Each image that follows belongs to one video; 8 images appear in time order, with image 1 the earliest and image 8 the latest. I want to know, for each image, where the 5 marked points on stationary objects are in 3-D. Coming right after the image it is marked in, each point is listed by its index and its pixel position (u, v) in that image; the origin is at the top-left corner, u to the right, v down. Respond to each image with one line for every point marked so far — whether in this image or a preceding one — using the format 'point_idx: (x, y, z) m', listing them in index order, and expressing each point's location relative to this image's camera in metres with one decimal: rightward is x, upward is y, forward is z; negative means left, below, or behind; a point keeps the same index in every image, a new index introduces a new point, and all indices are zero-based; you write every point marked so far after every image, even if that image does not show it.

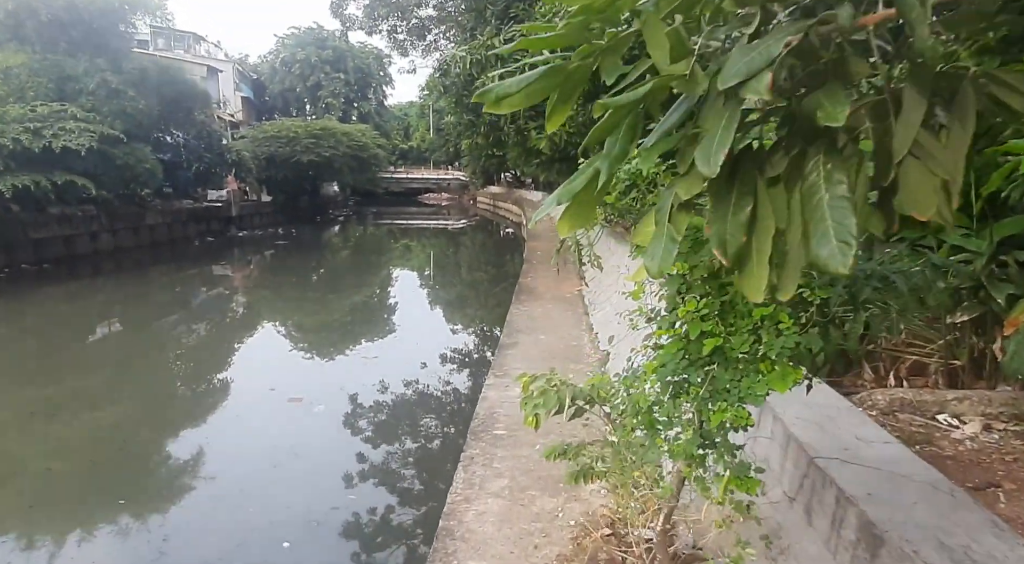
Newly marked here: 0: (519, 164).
0: (+0.2, +2.6, +13.7) m
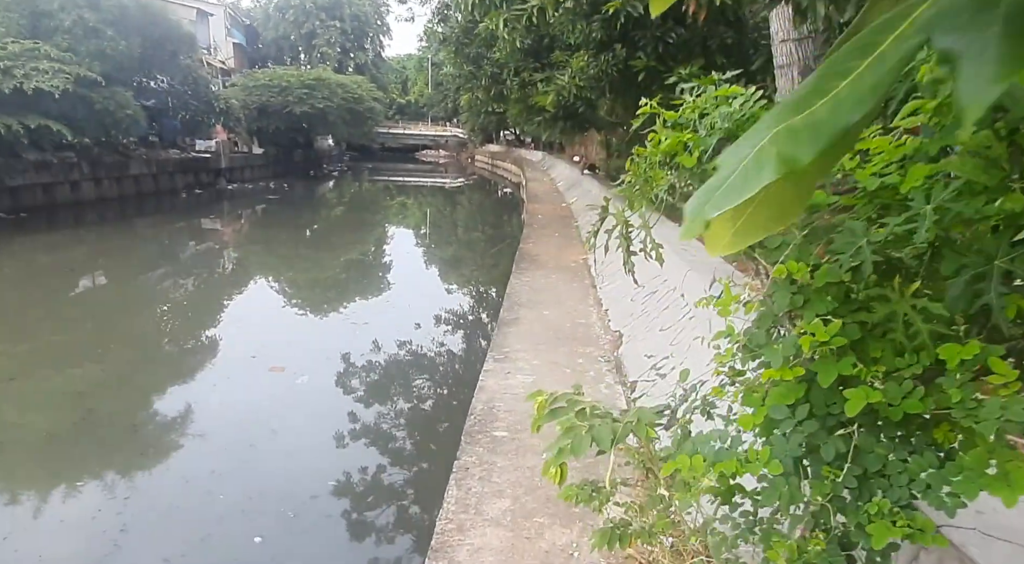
0: (+0.2, +3.4, +13.1) m
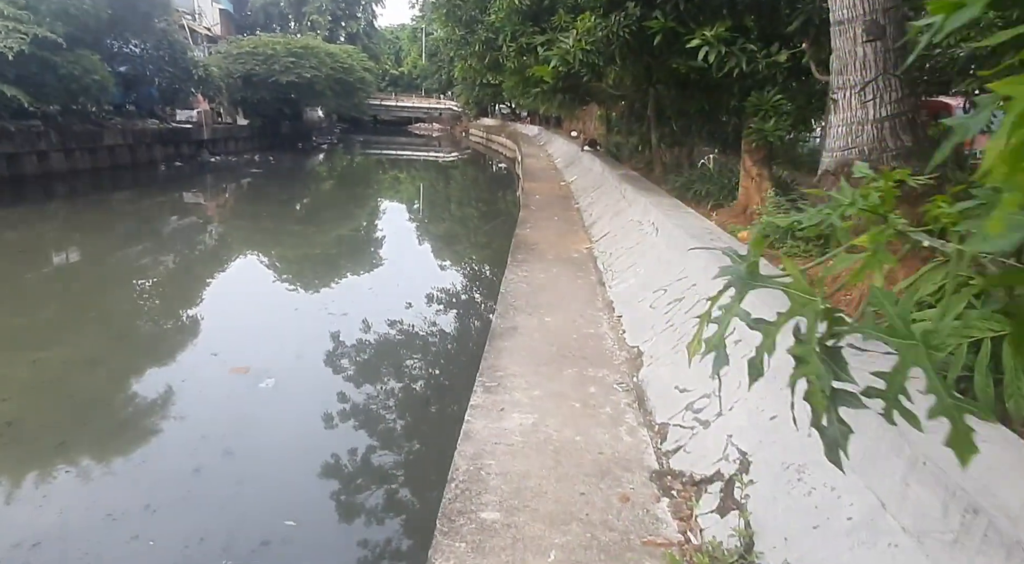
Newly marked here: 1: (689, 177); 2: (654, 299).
0: (+0.1, +3.8, +12.4) m
1: (+1.8, +1.1, +6.1) m
2: (+0.6, -0.1, +2.7) m
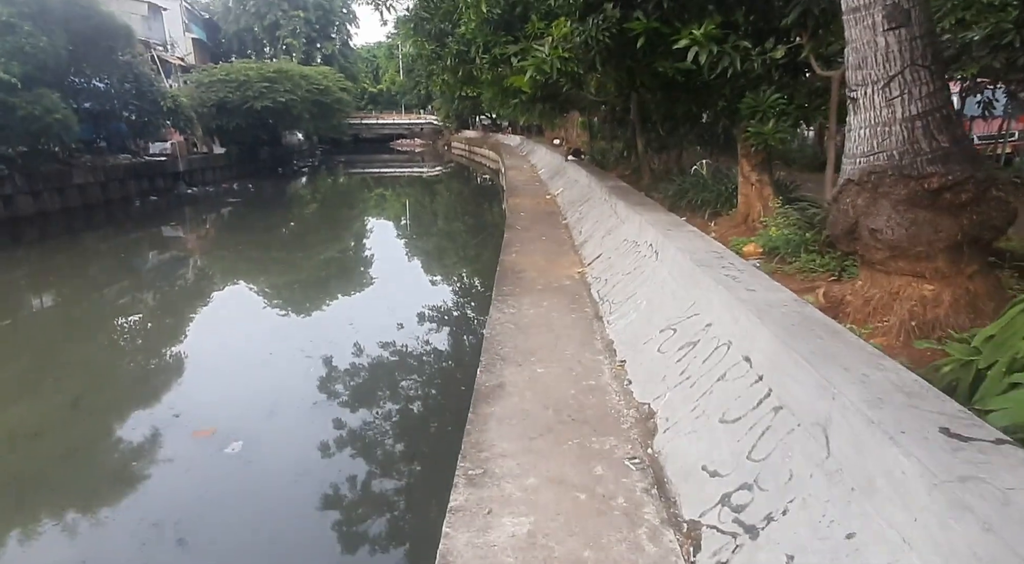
0: (-0.3, +3.5, +12.1) m
1: (+1.6, +0.9, +5.8) m
2: (+0.6, -0.2, +2.4) m
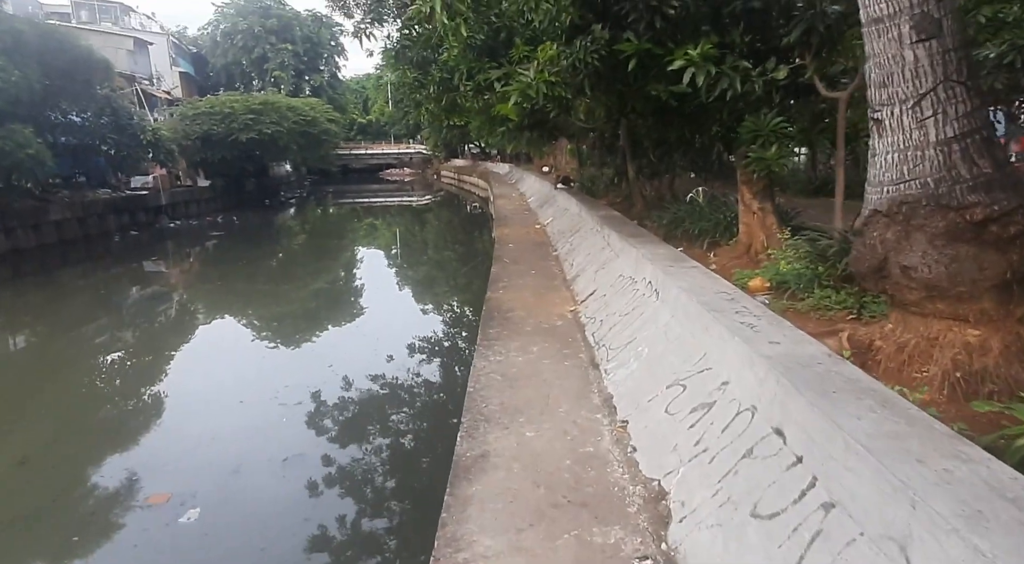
0: (-0.5, +2.9, +11.9) m
1: (+1.5, +0.6, +5.5) m
2: (+0.5, -0.4, +2.1) m
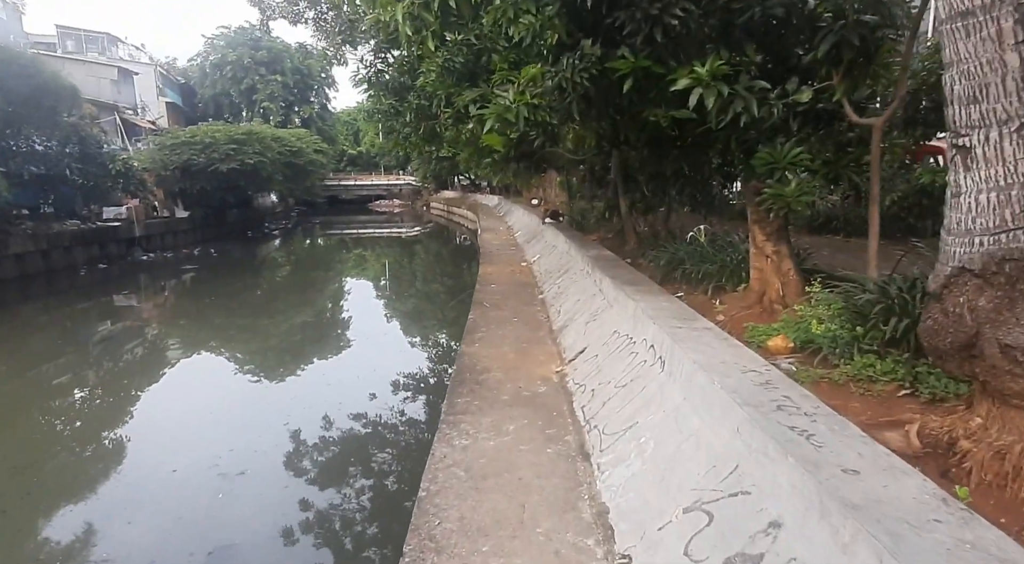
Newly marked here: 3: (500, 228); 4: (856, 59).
0: (-0.8, +2.2, +11.5) m
1: (+1.3, +0.2, +5.0) m
2: (+0.4, -0.6, +1.5) m
3: (-0.3, +1.2, +14.2) m
4: (+1.5, +1.0, +2.7) m
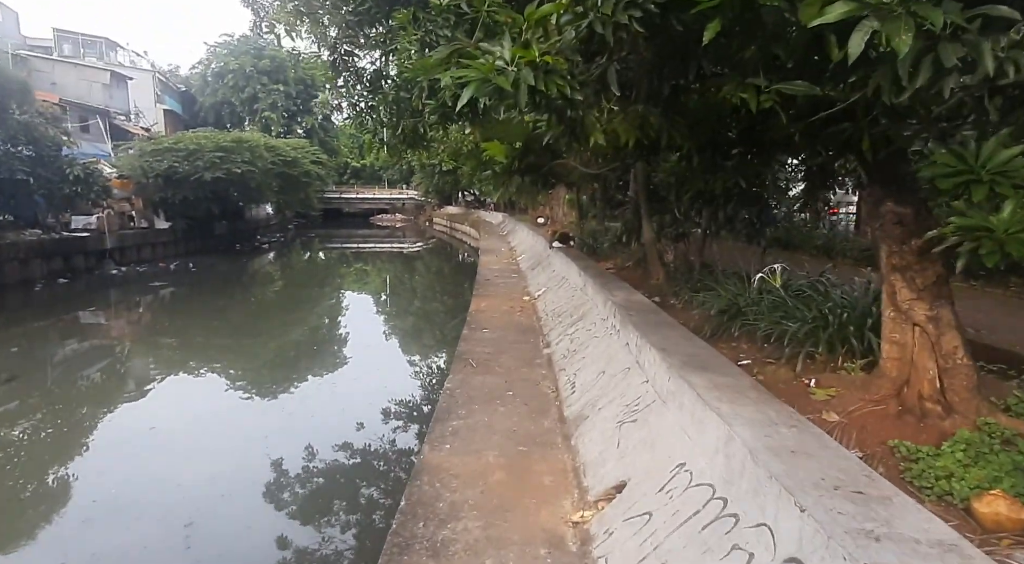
0: (-0.7, +1.7, +10.2) m
1: (+1.3, -0.1, +3.7) m
2: (+0.4, -0.8, +0.1) m
3: (-0.2, +0.7, +12.9) m
4: (+1.5, +0.7, +1.3) m
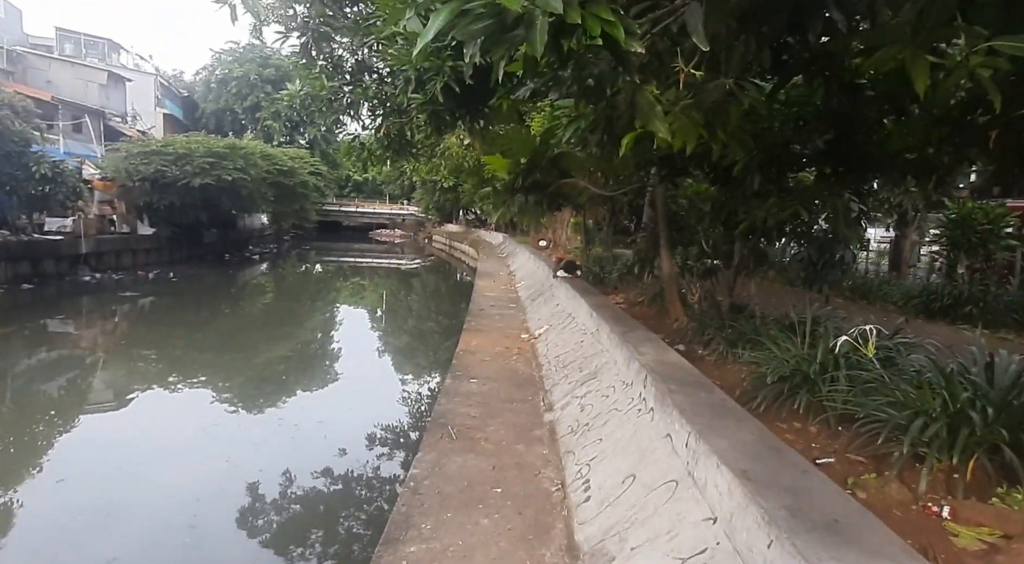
0: (-0.7, +1.3, +9.4) m
1: (+1.3, -0.4, +2.8) m
2: (+0.3, -0.9, -0.8) m
3: (-0.2, +0.2, +12.0) m
4: (+1.5, +0.5, +0.5) m
